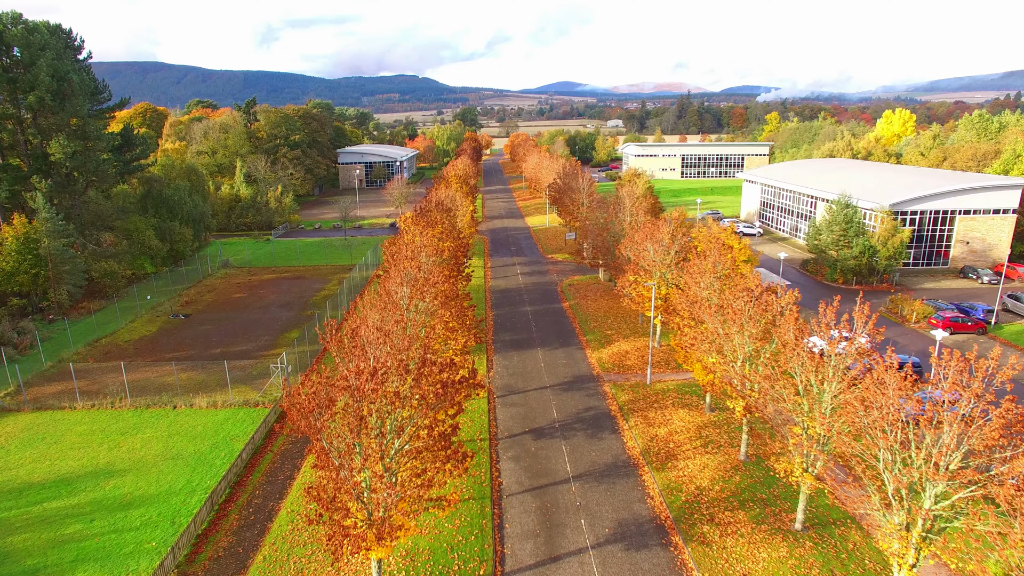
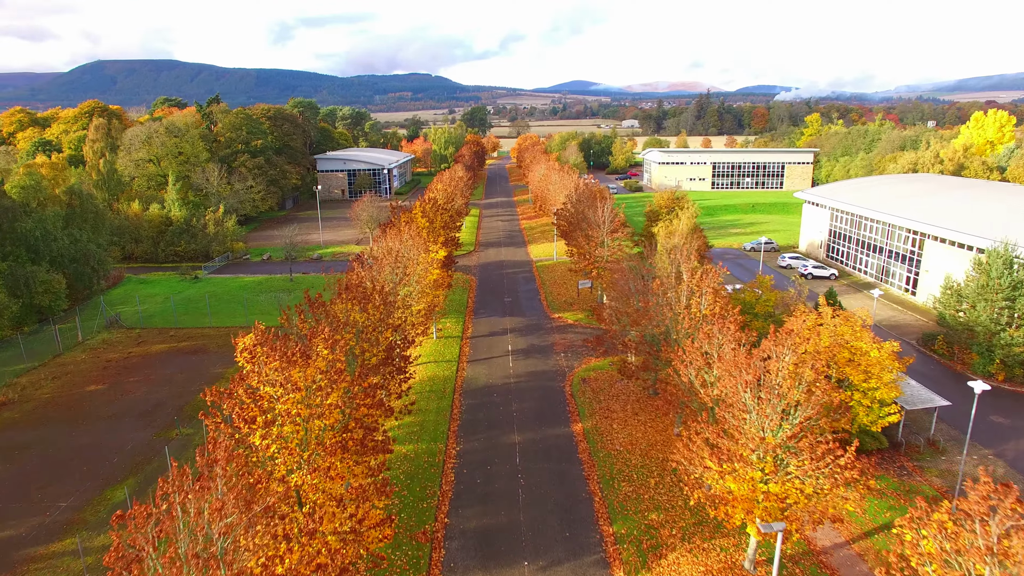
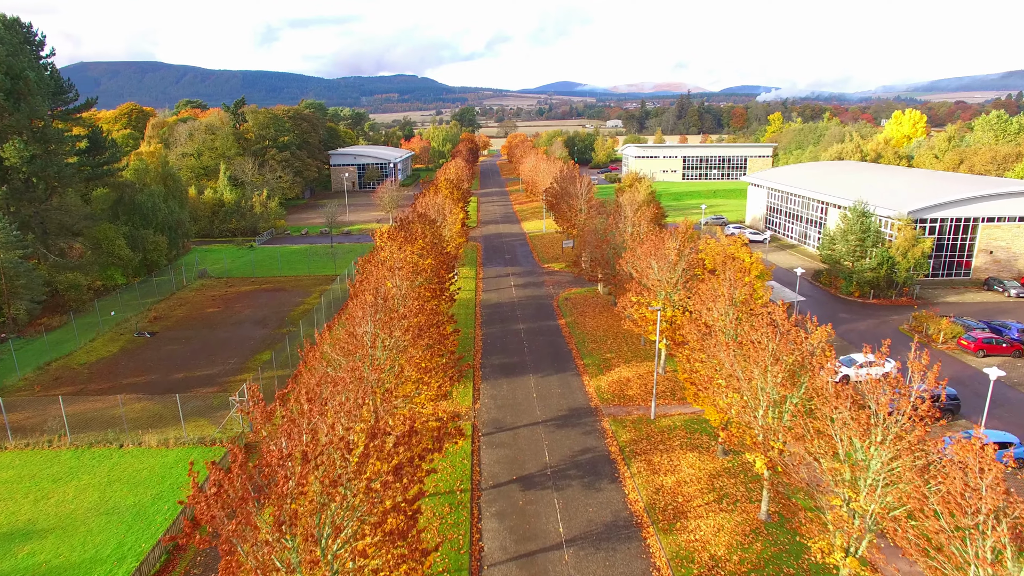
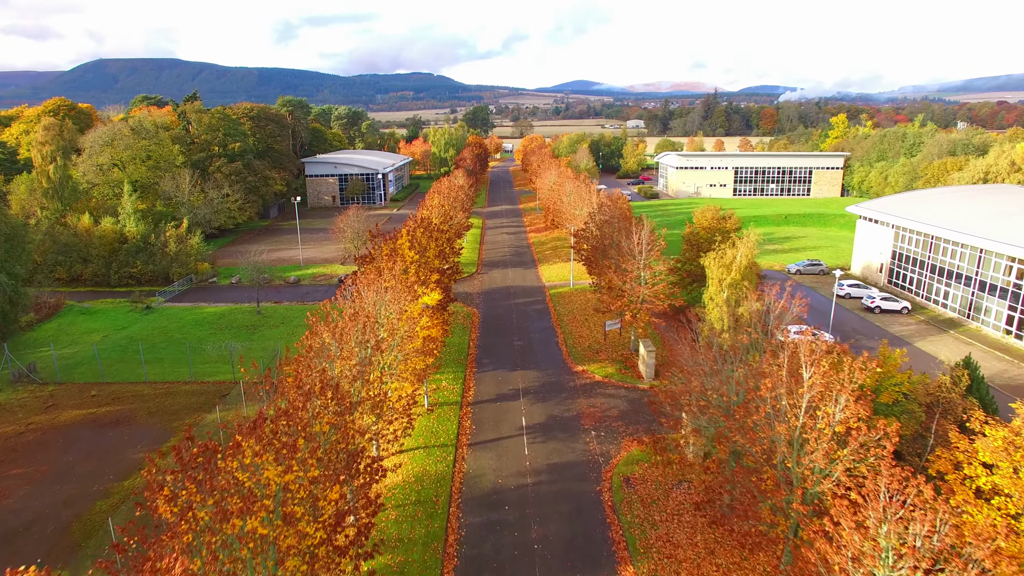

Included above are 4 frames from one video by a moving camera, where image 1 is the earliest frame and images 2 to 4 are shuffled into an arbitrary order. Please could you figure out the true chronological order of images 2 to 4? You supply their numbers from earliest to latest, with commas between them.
3, 2, 4
